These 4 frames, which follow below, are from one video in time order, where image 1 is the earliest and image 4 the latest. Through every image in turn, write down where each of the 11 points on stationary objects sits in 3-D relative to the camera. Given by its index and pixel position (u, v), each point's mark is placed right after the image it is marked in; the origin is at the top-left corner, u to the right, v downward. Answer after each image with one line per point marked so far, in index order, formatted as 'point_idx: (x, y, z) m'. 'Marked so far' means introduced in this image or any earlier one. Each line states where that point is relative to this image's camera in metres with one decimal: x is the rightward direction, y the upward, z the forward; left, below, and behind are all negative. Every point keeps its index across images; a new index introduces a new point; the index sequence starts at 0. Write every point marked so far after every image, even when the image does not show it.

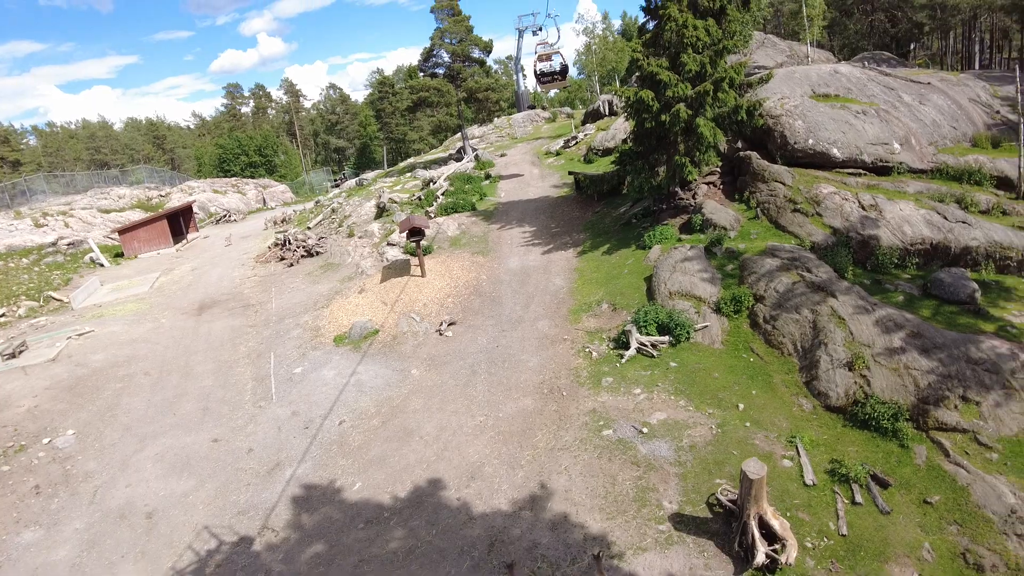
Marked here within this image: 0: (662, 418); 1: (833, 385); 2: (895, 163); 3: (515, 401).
0: (+3.2, -2.8, +11.2) m
1: (+6.9, -2.1, +11.0) m
2: (+14.4, +4.7, +19.1) m
3: (+0.1, -2.8, +12.6) m
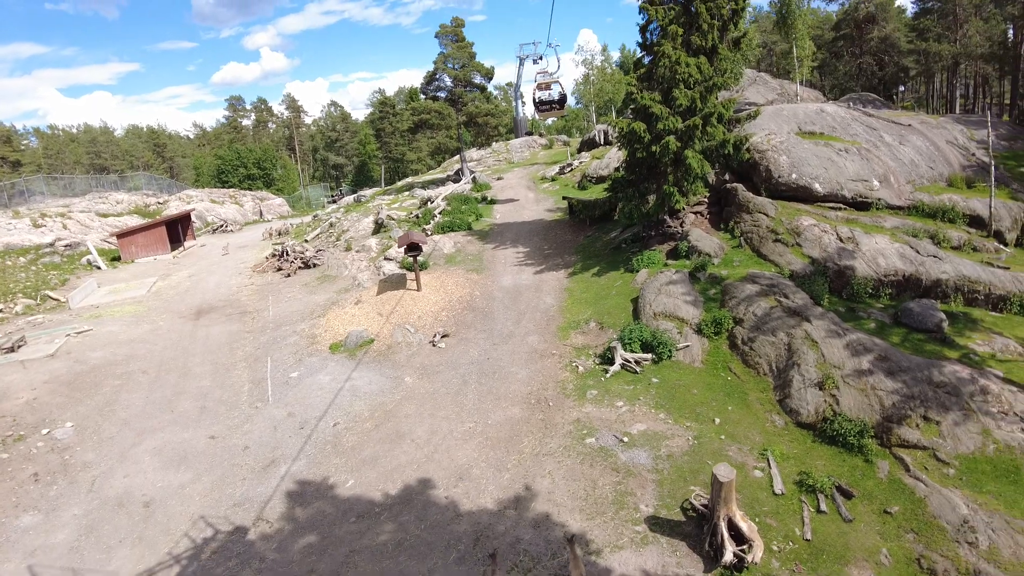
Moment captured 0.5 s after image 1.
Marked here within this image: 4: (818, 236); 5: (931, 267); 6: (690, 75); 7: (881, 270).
0: (+3.0, -3.2, +11.8) m
1: (+6.6, -2.6, +11.7) m
2: (+14.2, +3.5, +20.3) m
3: (-0.2, -3.1, +13.2) m
4: (+10.3, +1.8, +17.4) m
5: (+13.0, +0.7, +16.0) m
6: (+6.6, +7.9, +19.1) m
7: (+11.6, +0.6, +16.1) m
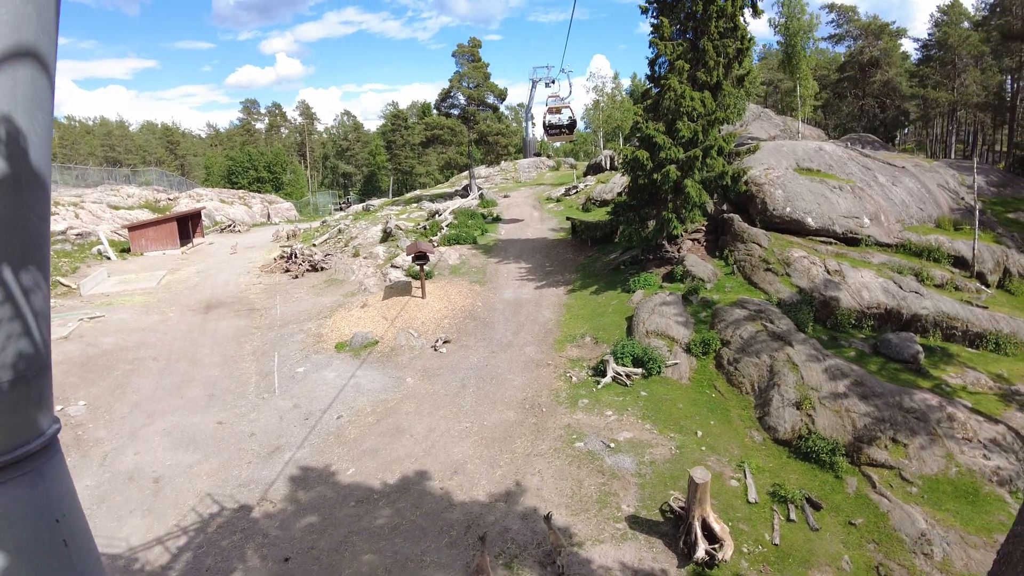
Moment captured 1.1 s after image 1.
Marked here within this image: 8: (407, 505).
0: (+2.8, -3.6, +12.5) m
1: (+6.5, -3.2, +12.5) m
2: (+14.4, +2.1, +21.2) m
3: (-0.4, -3.4, +13.9) m
4: (+10.5, +0.8, +18.3) m
5: (+13.1, -0.5, +16.9) m
6: (+7.1, +7.0, +20.2) m
7: (+11.6, -0.5, +16.9) m
8: (-2.2, -4.5, +10.7) m
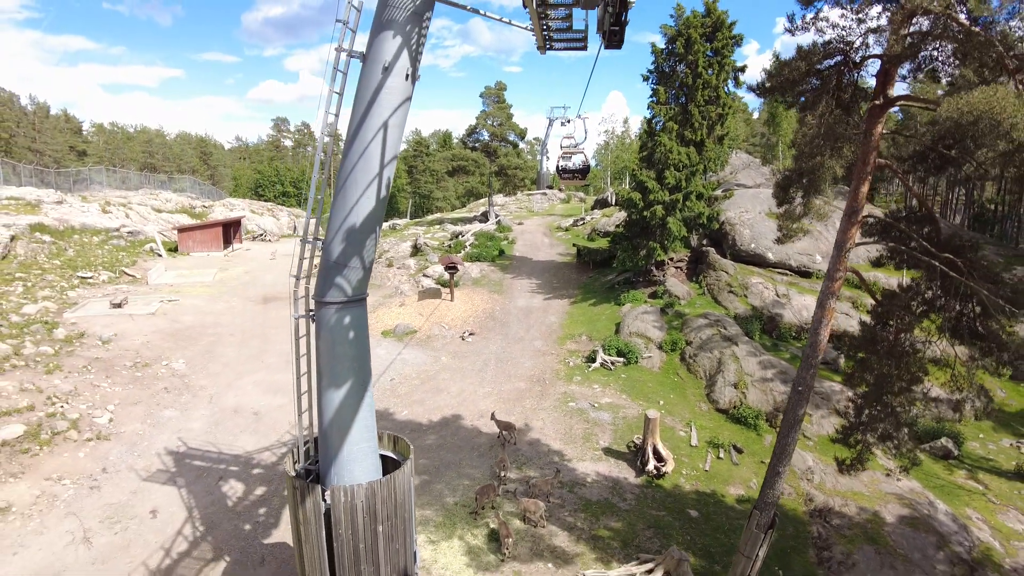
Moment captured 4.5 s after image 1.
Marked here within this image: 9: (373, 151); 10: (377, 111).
0: (+3.2, -3.7, +16.8) m
1: (+6.9, -3.5, +16.7) m
2: (+15.2, +0.8, +25.7) m
3: (0.0, -3.3, +18.2) m
4: (+11.1, -0.1, +22.7) m
5: (+13.6, -1.4, +21.2) m
6: (+8.1, +6.2, +25.0) m
7: (+12.2, -1.4, +21.3) m
8: (-1.9, -4.2, +15.0) m
9: (-1.8, +1.8, +6.7) m
10: (-1.7, +2.3, +6.6) m
